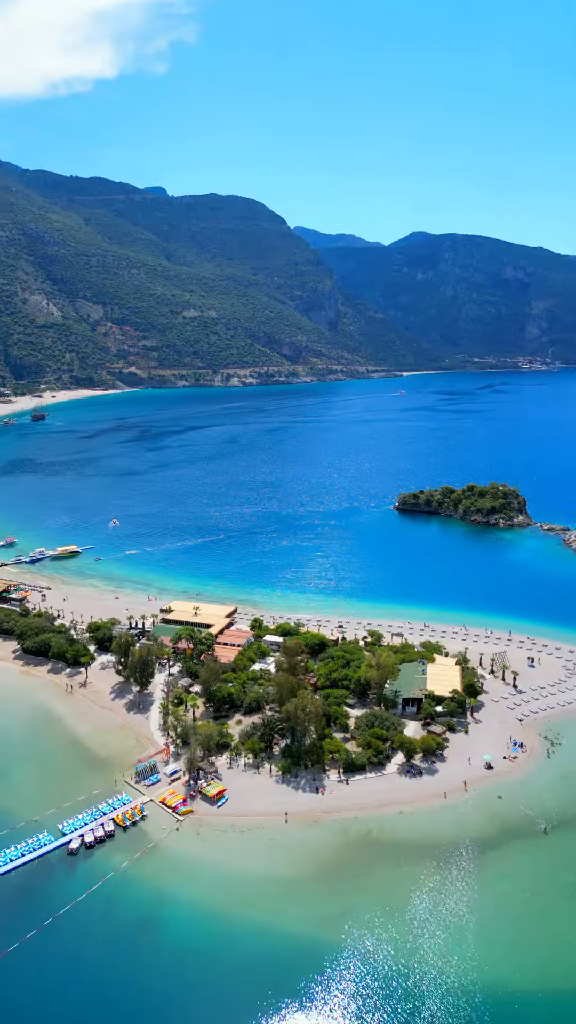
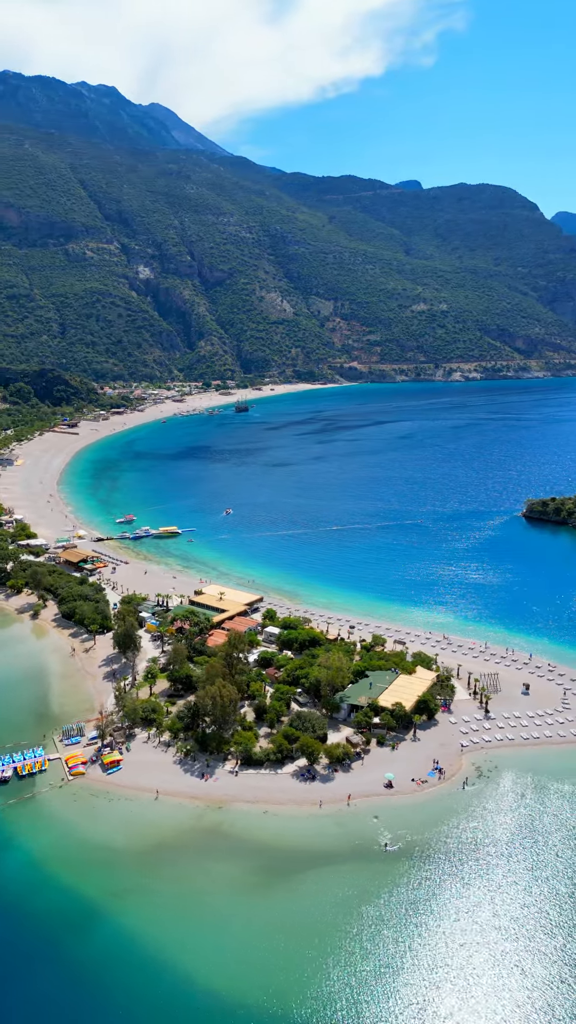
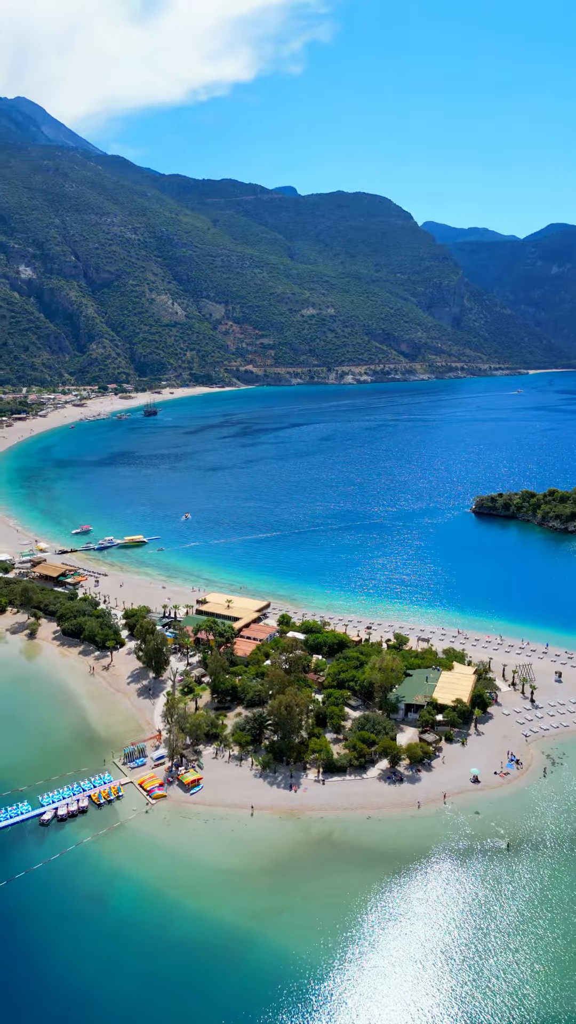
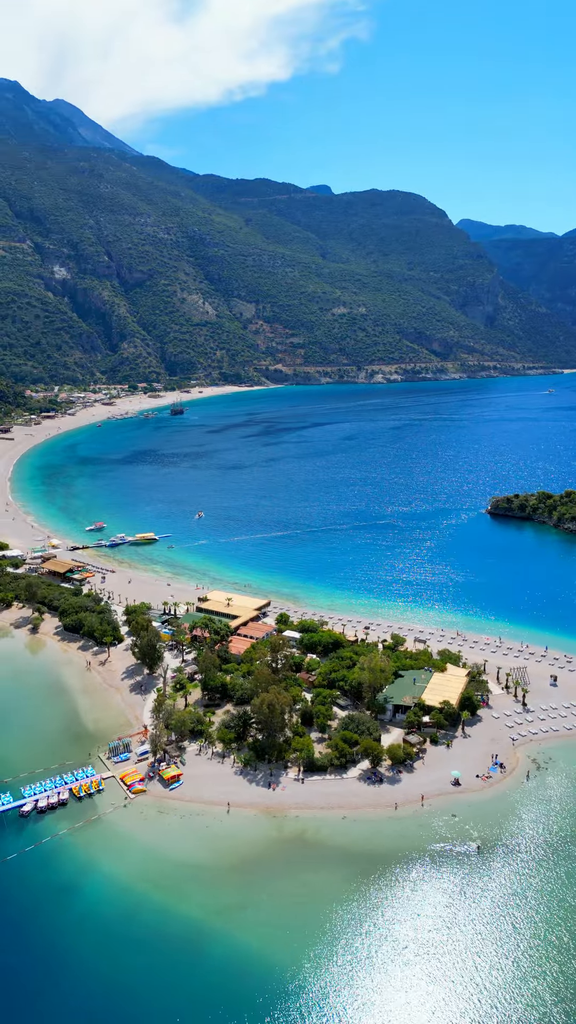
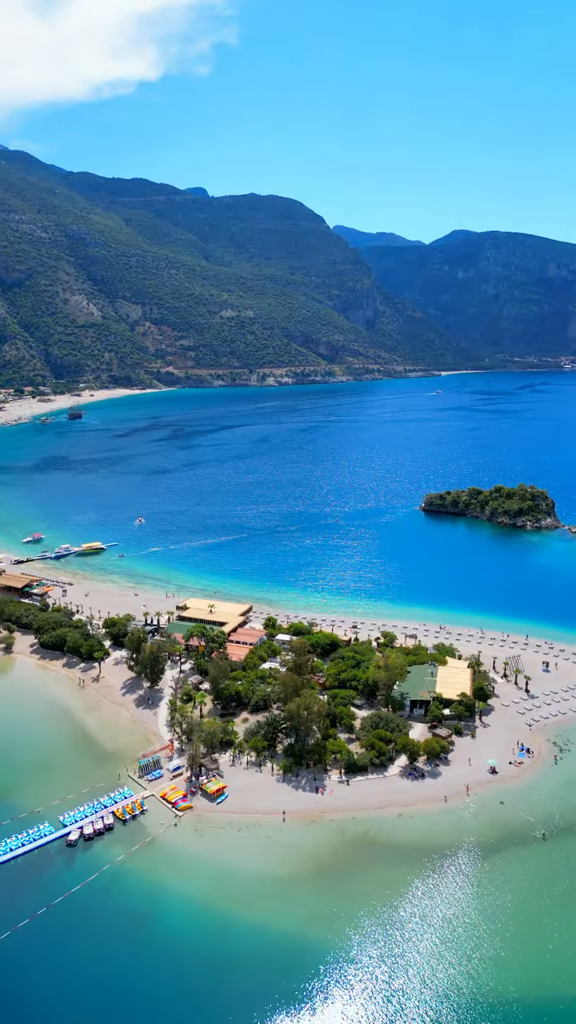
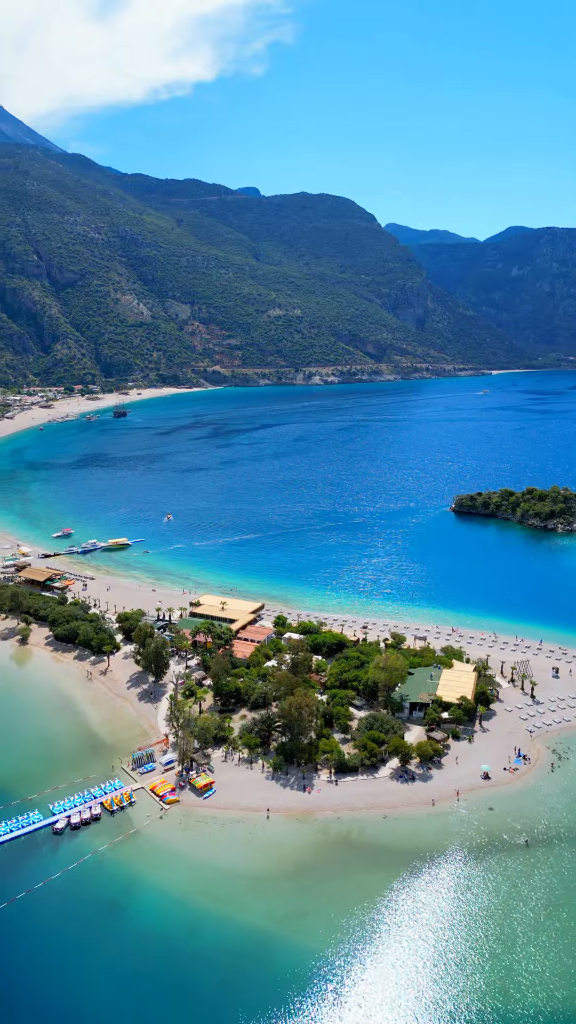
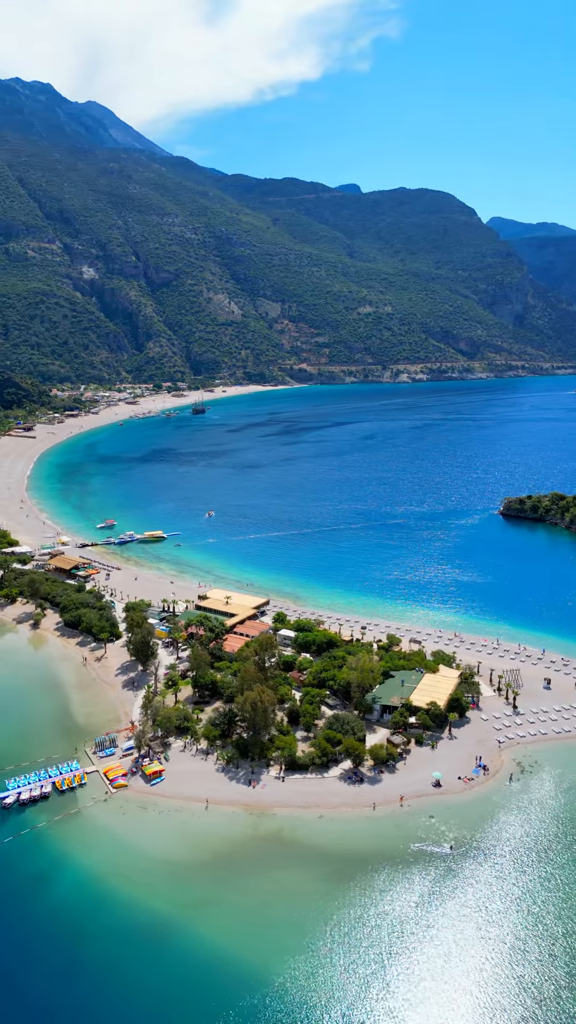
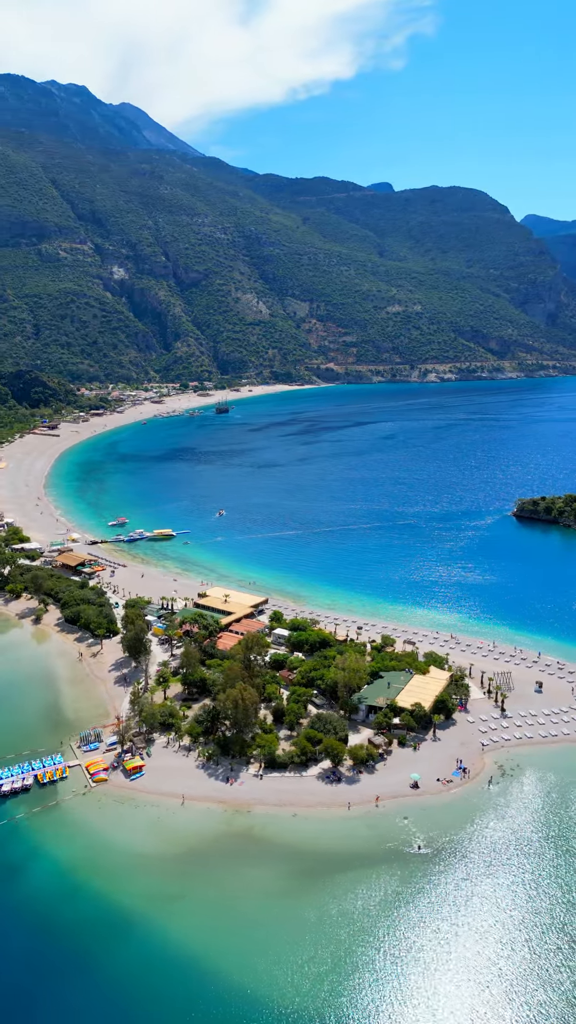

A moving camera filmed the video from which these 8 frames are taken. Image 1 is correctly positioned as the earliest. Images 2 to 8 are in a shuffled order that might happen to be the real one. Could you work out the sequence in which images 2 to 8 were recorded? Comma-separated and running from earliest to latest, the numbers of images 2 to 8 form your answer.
5, 6, 3, 4, 7, 8, 2
